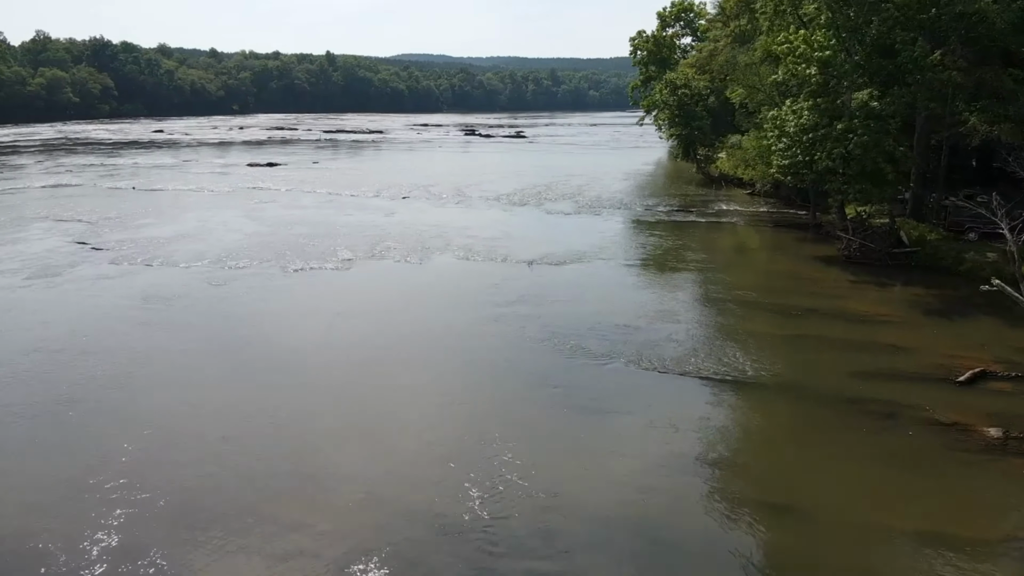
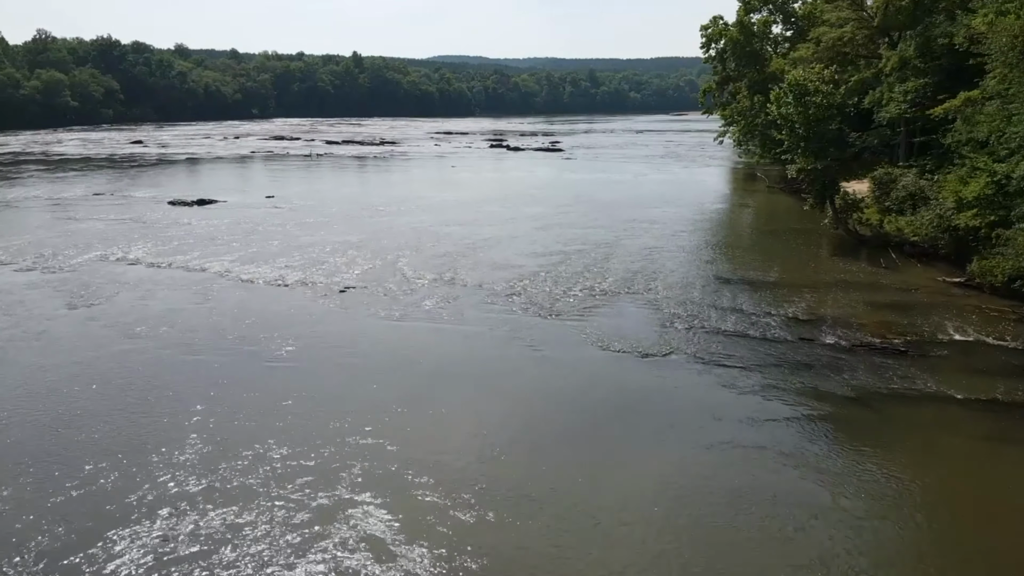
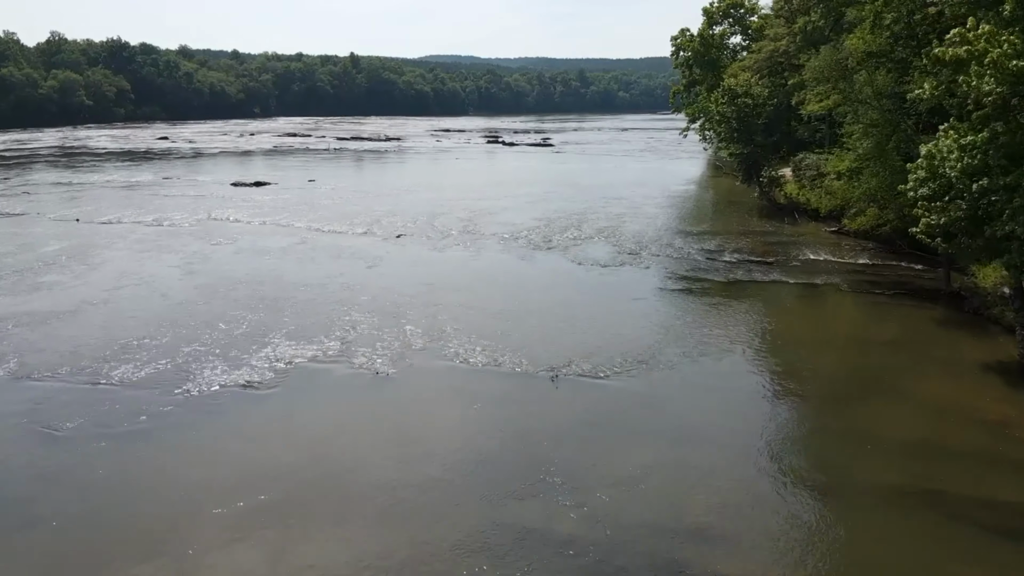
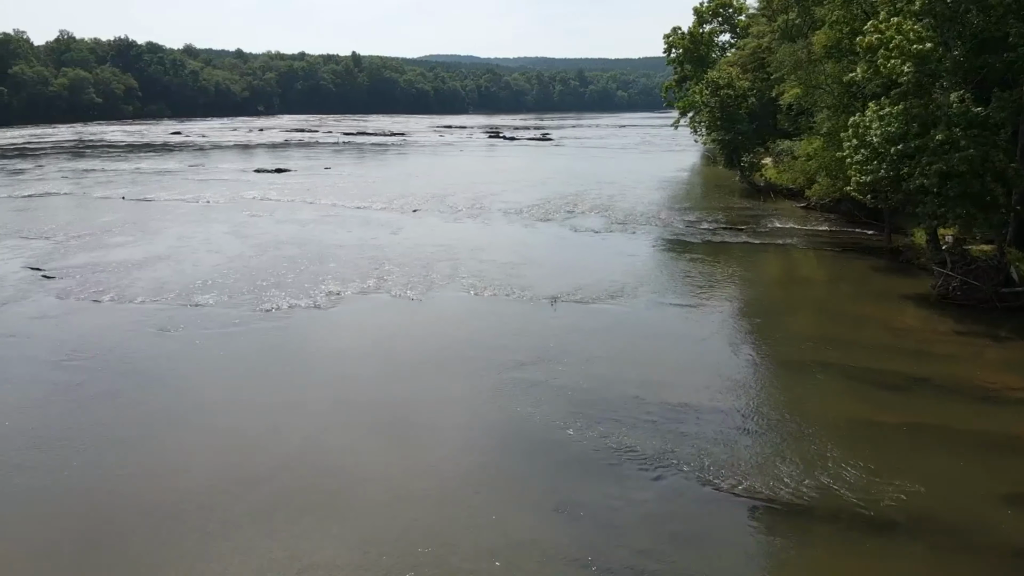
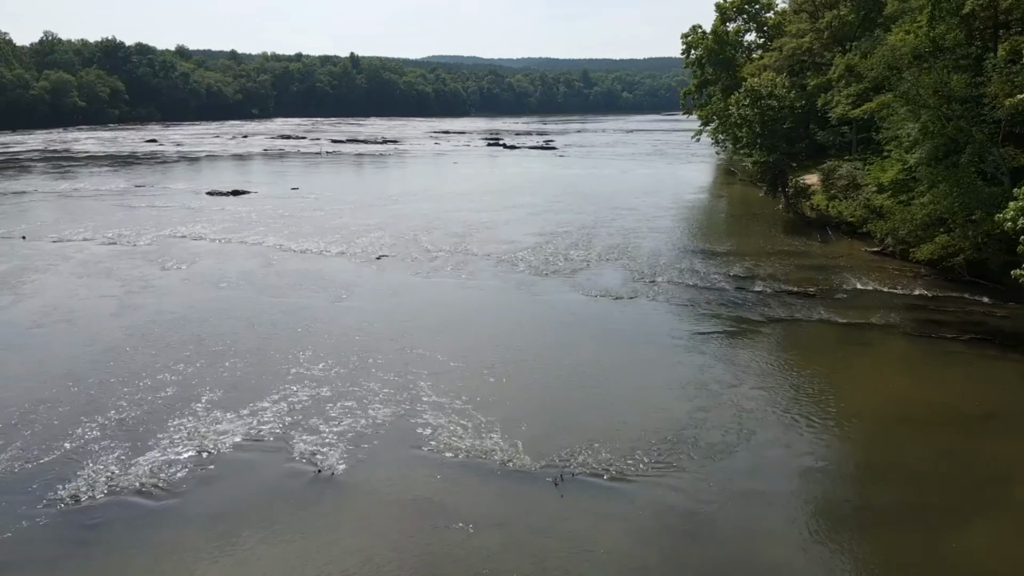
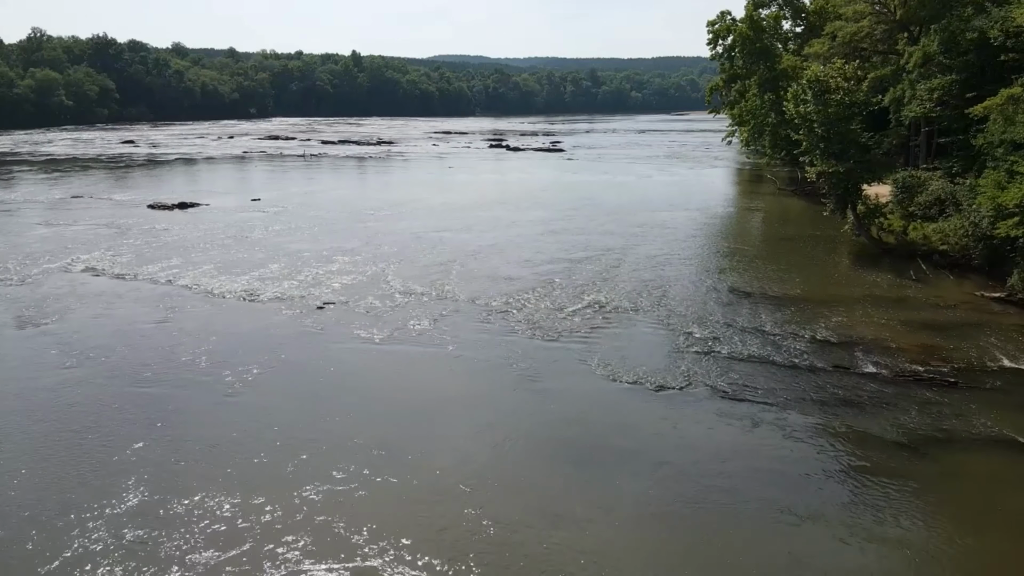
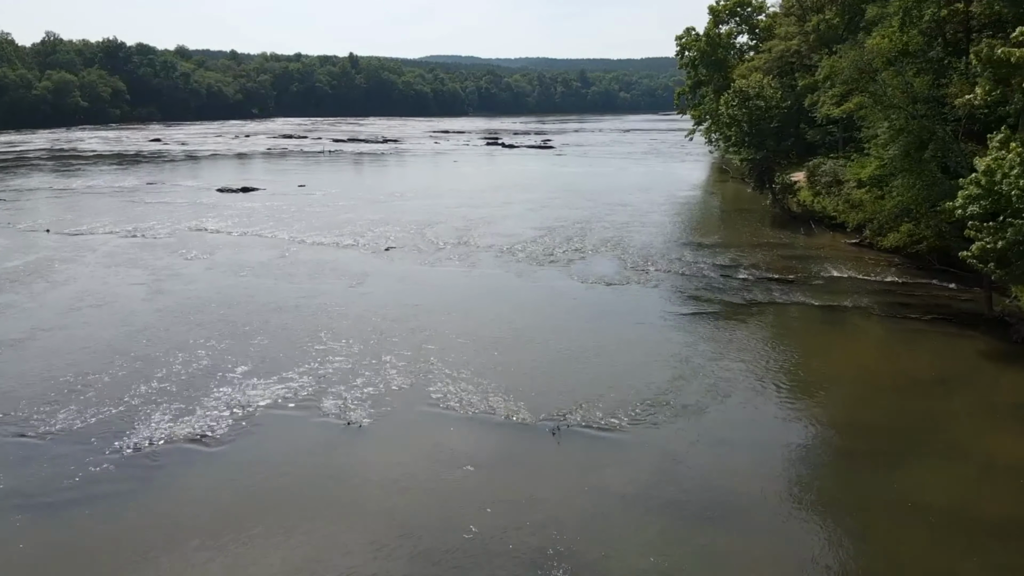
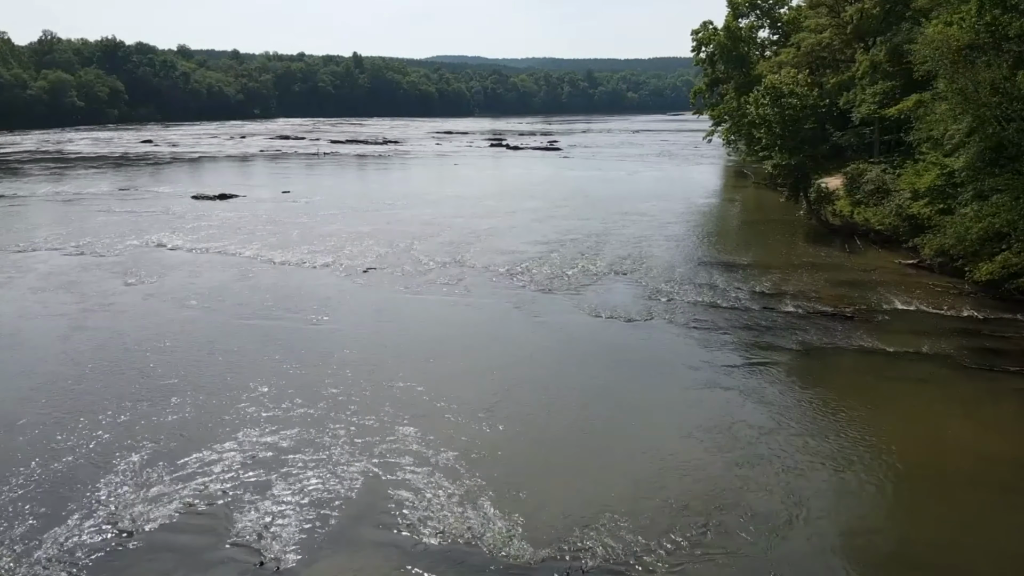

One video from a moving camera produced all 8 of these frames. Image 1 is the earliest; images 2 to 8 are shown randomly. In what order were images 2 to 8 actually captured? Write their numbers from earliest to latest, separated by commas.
4, 3, 7, 5, 8, 2, 6
